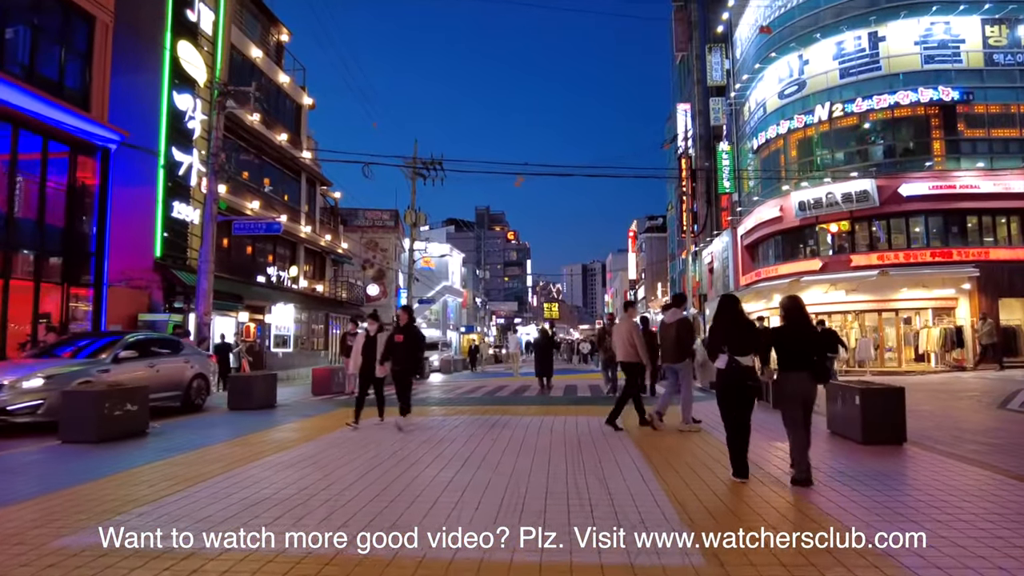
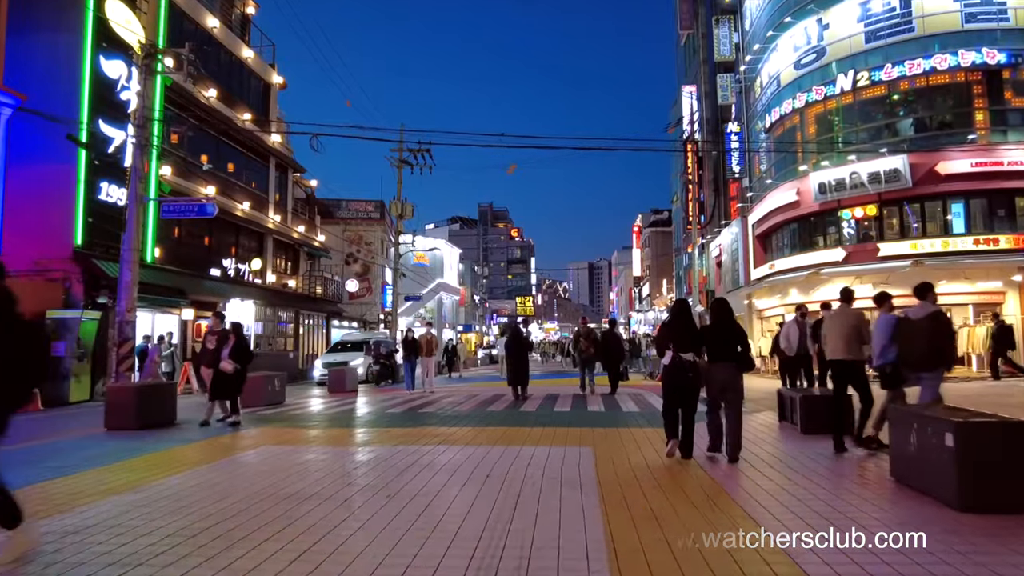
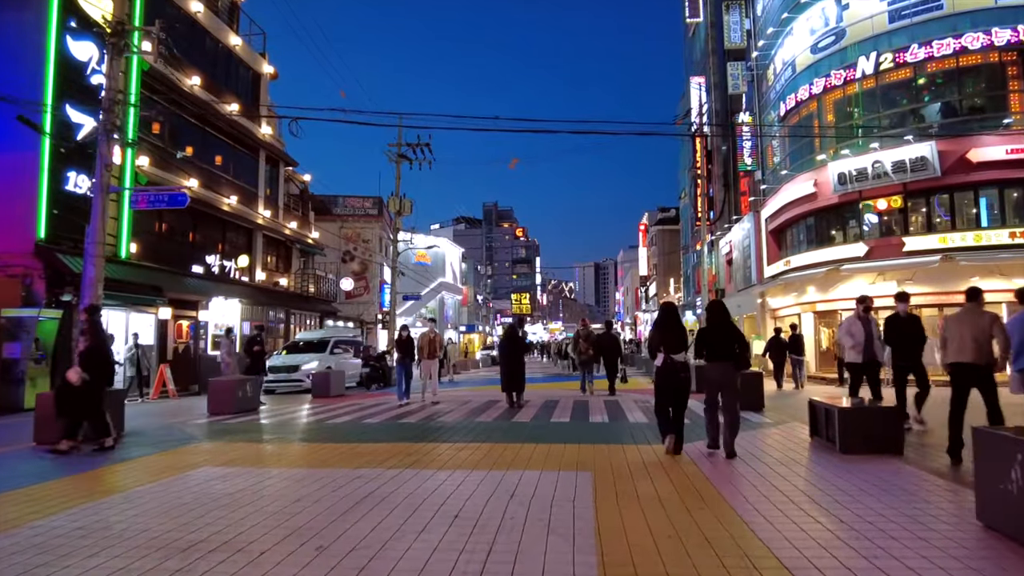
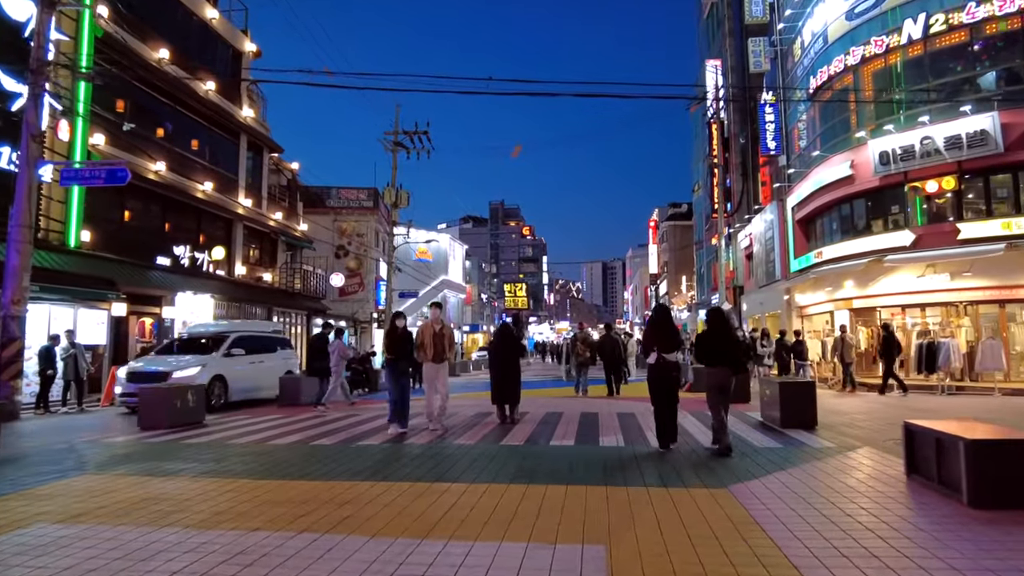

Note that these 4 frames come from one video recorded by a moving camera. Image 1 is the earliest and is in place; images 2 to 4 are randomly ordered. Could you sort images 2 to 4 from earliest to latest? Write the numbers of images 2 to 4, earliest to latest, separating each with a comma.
2, 3, 4
